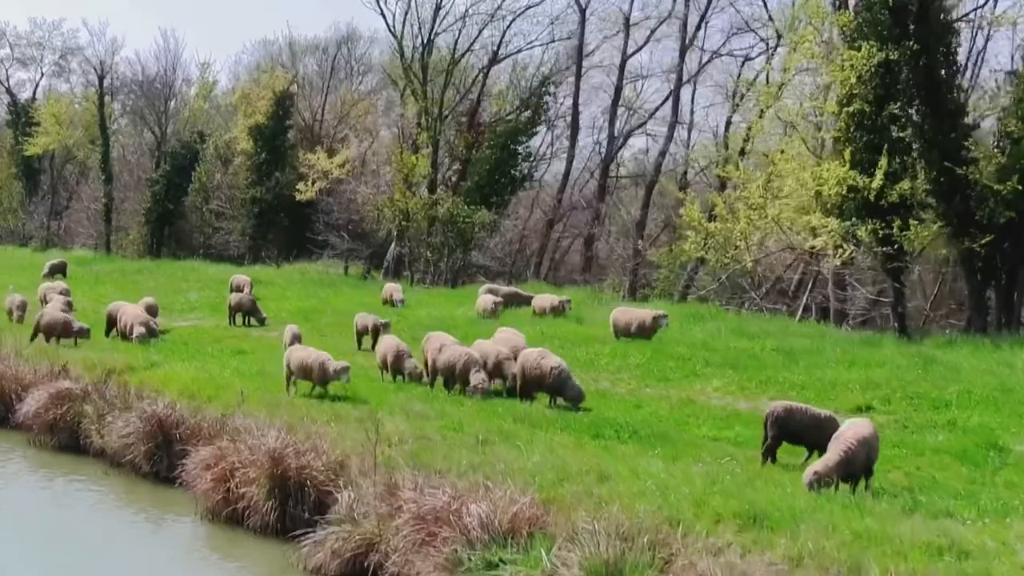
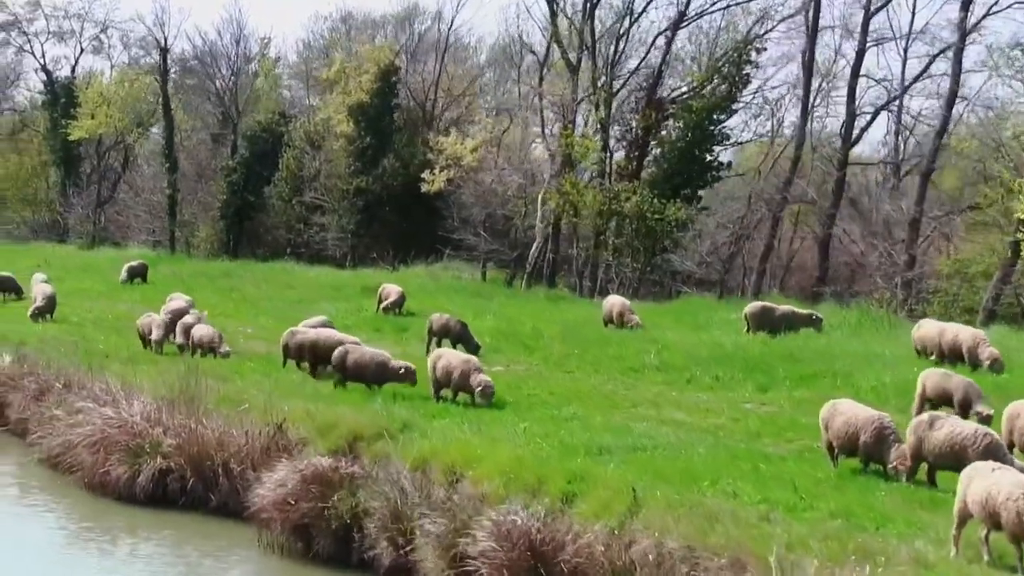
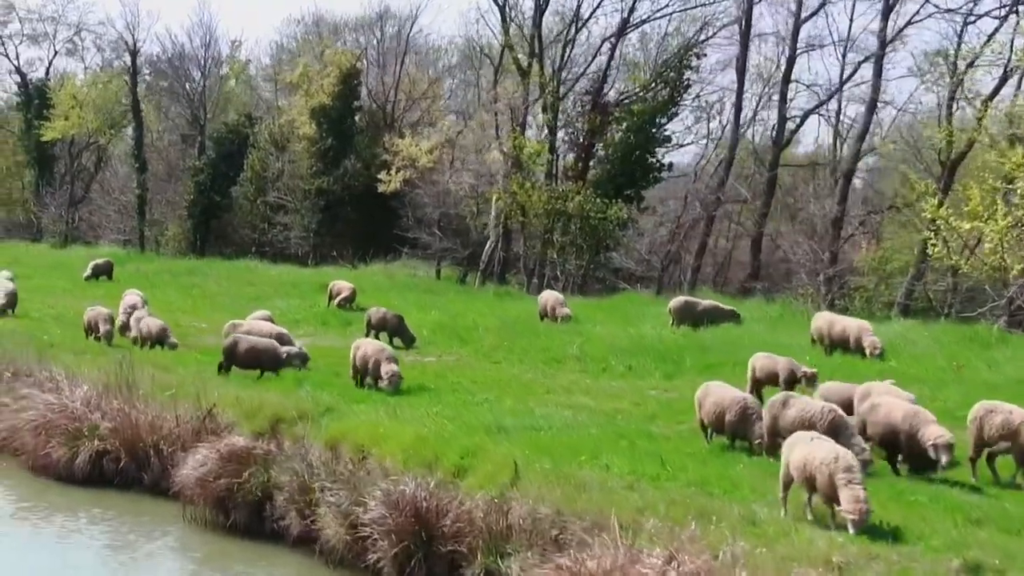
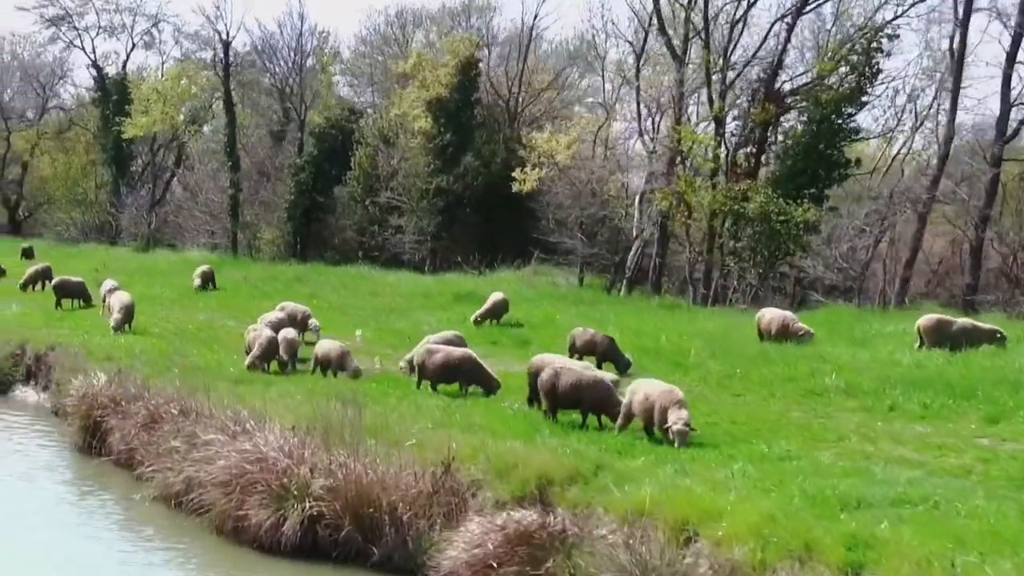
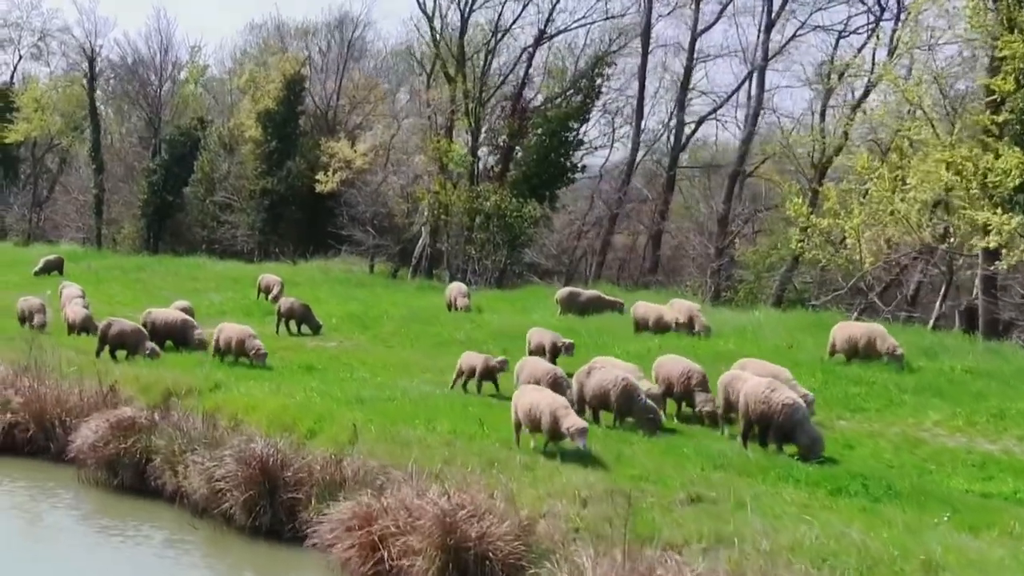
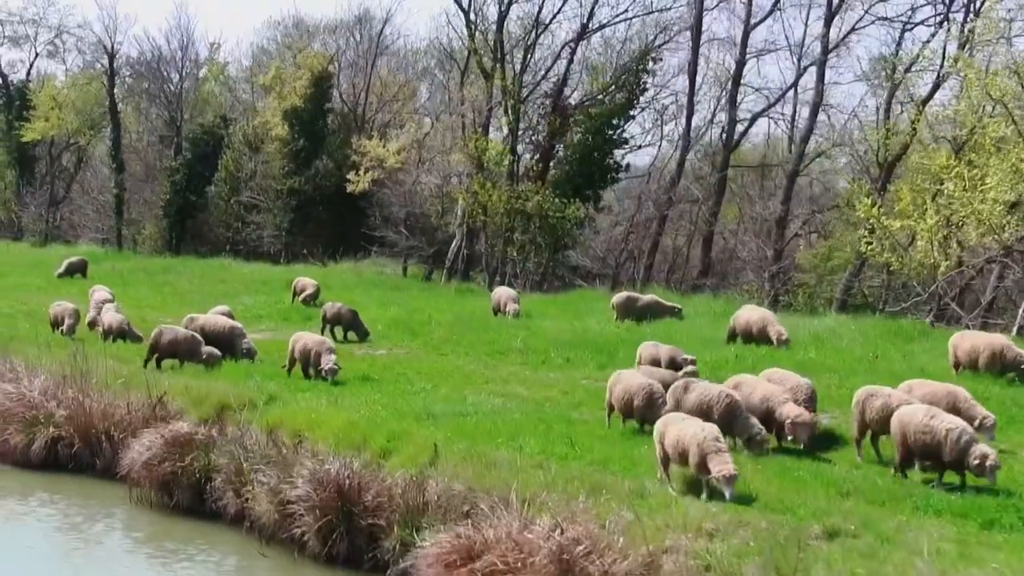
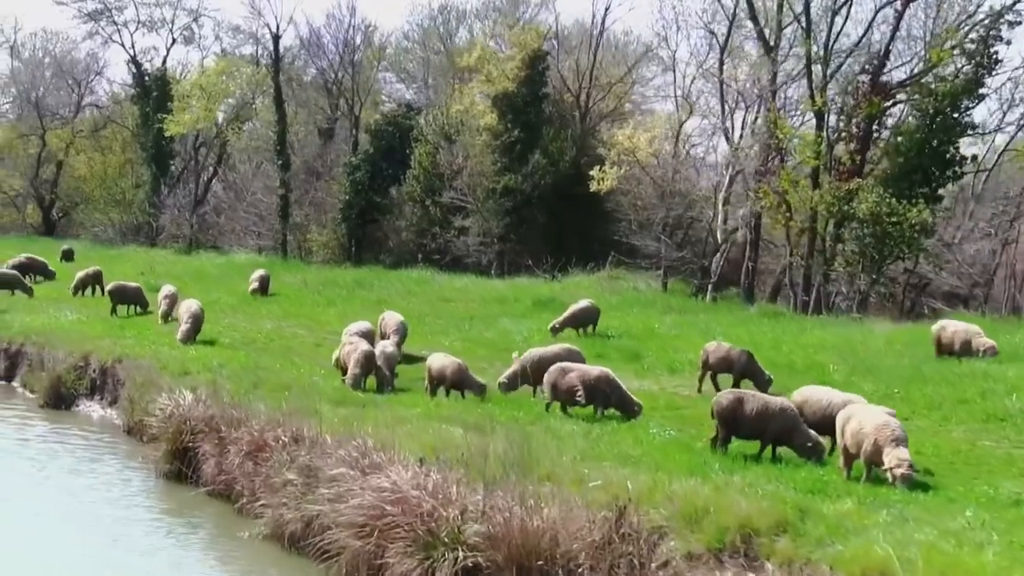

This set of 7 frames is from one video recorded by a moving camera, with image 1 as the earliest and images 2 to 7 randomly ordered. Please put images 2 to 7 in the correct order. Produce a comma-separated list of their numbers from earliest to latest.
5, 6, 3, 2, 4, 7
